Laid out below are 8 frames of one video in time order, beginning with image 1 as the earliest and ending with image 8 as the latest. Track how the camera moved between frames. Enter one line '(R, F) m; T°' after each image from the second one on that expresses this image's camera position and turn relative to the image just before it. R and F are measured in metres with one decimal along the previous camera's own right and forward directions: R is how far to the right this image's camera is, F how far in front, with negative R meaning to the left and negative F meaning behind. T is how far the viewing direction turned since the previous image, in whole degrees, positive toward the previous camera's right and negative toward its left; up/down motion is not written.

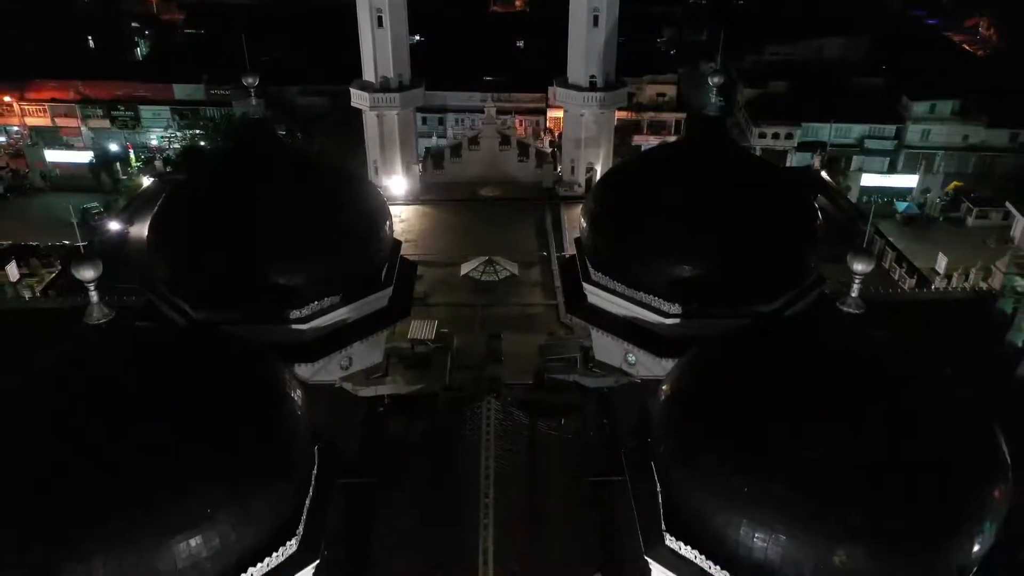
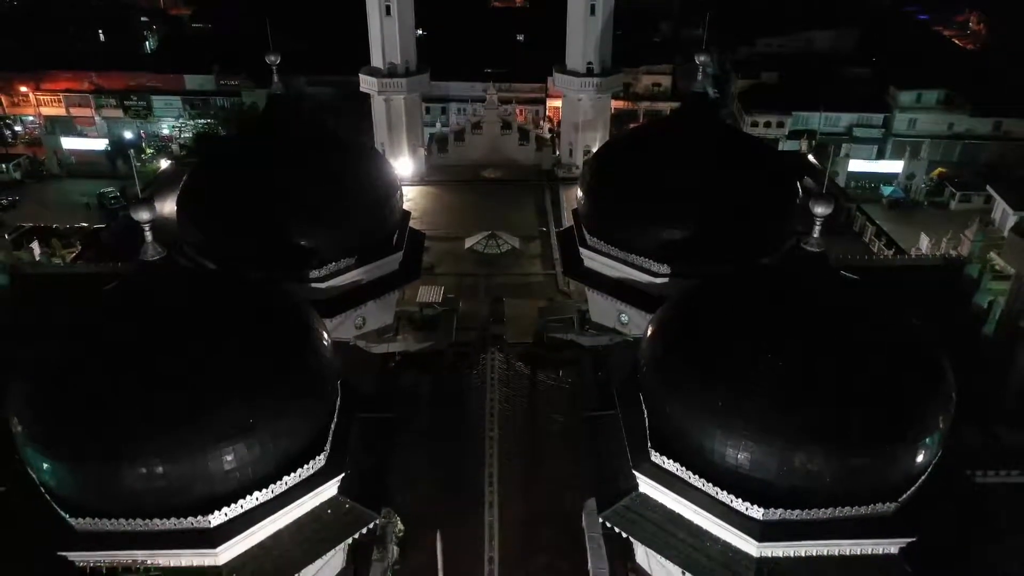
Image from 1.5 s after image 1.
(0.0, -0.9) m; 0°
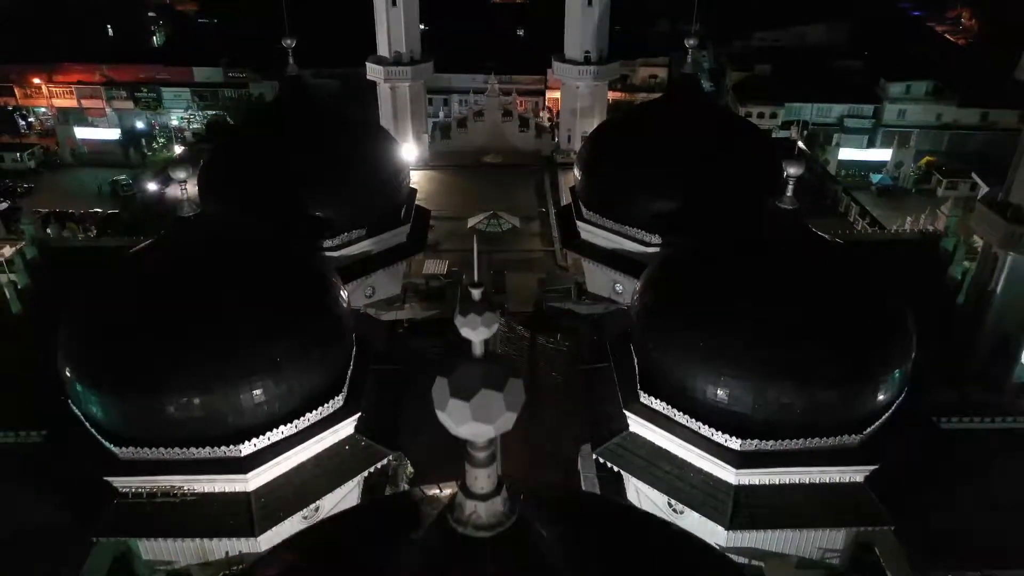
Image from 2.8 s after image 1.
(0.0, -0.8) m; 0°
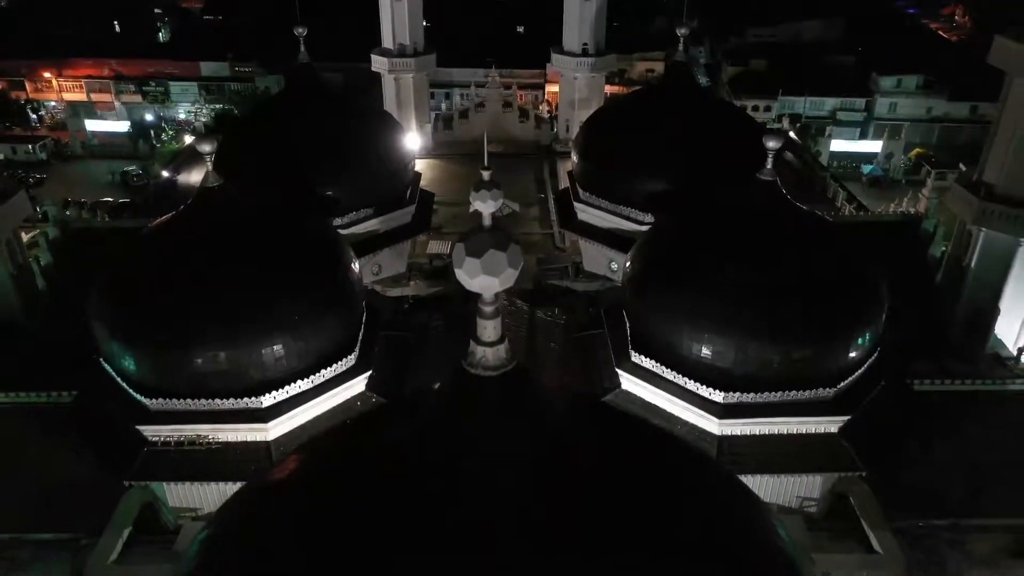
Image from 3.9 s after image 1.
(0.0, -0.7) m; 0°
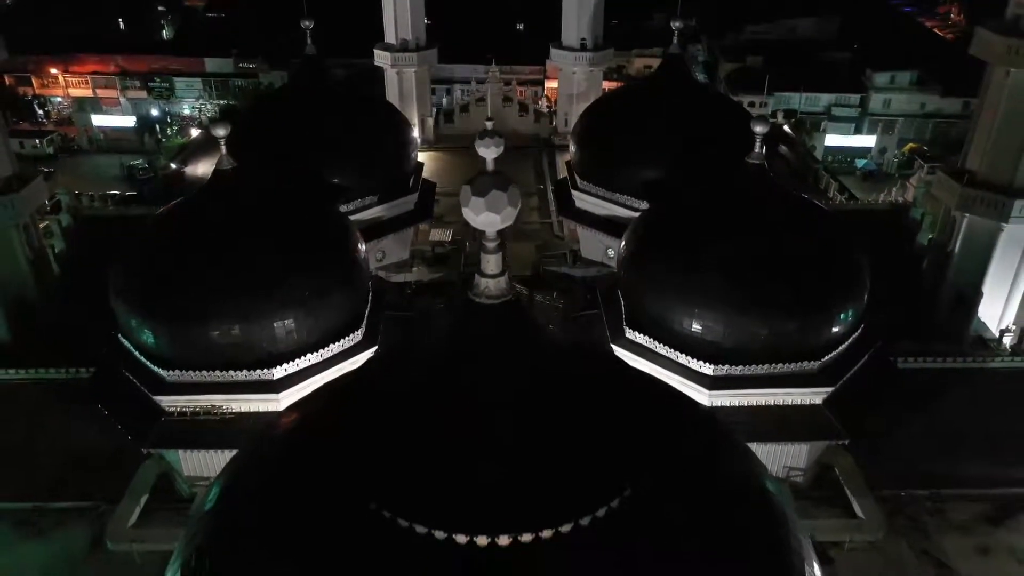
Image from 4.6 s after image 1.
(0.0, -0.4) m; 0°
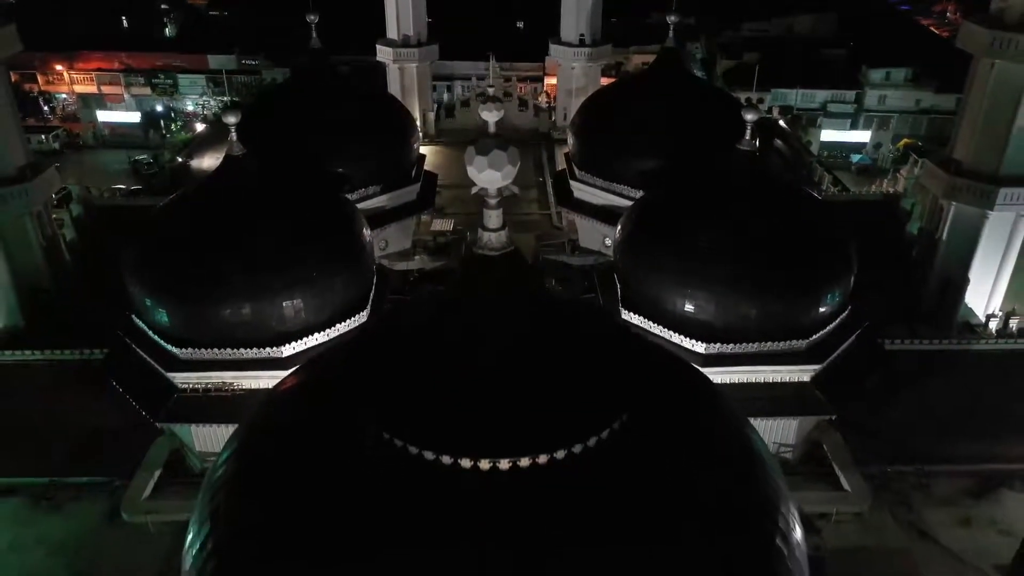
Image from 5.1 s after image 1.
(0.0, -0.4) m; 0°
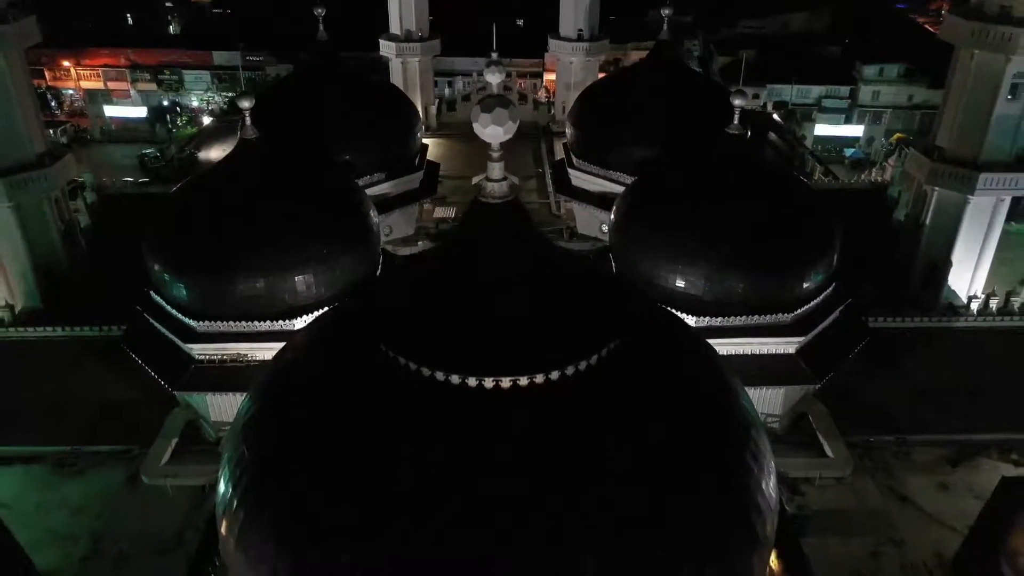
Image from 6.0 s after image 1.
(0.0, -0.5) m; 0°
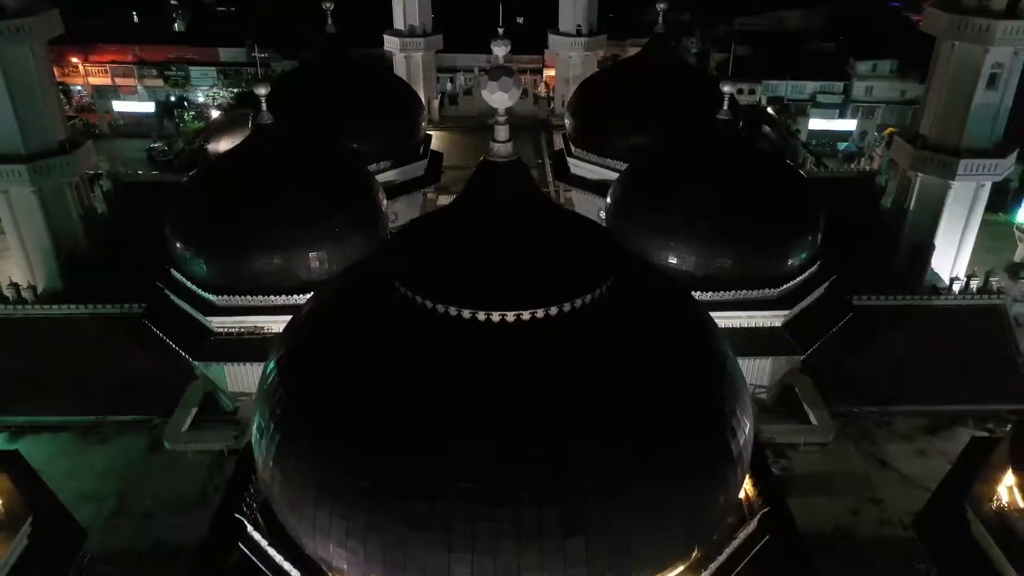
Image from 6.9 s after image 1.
(0.0, -0.6) m; 0°
